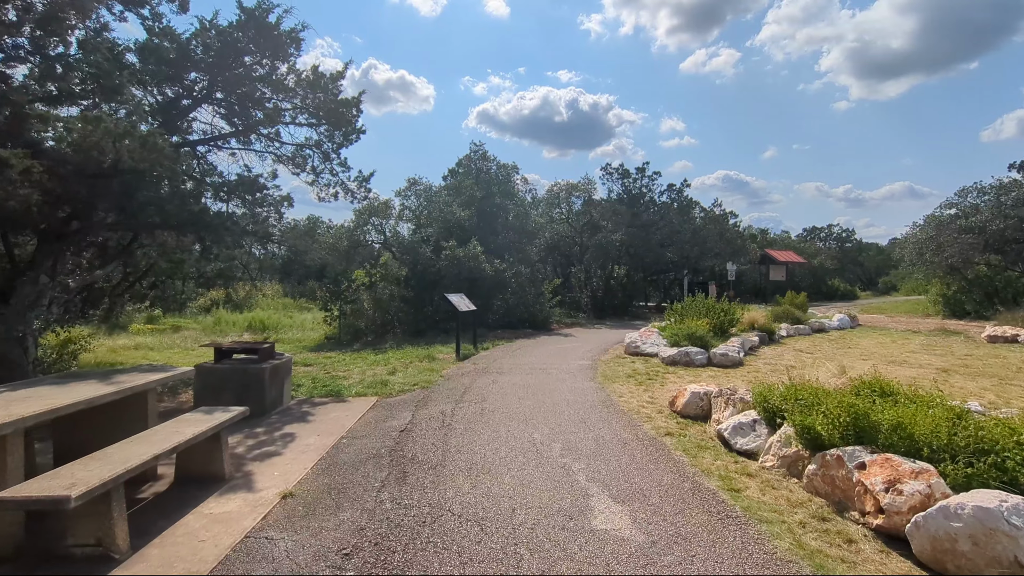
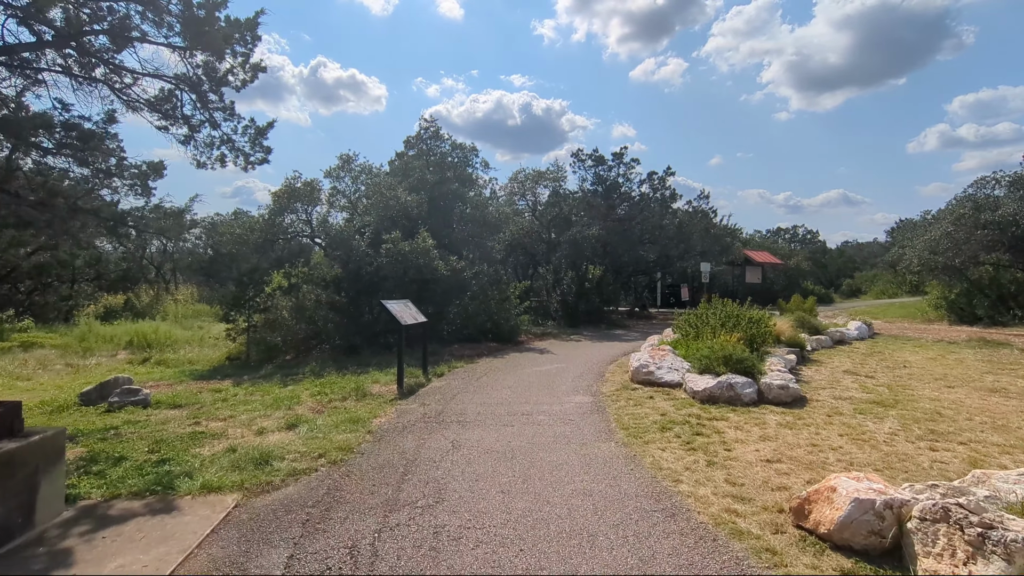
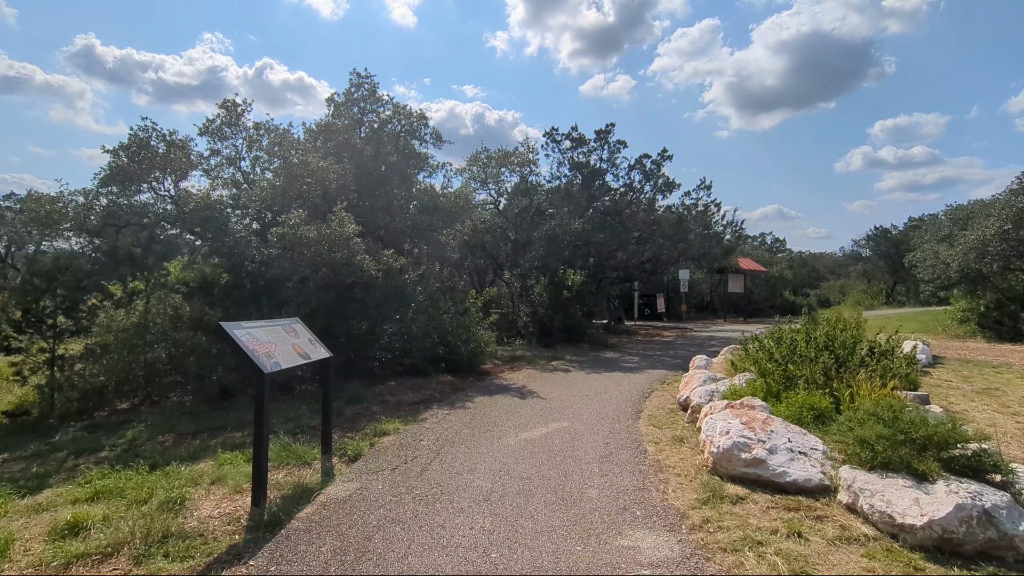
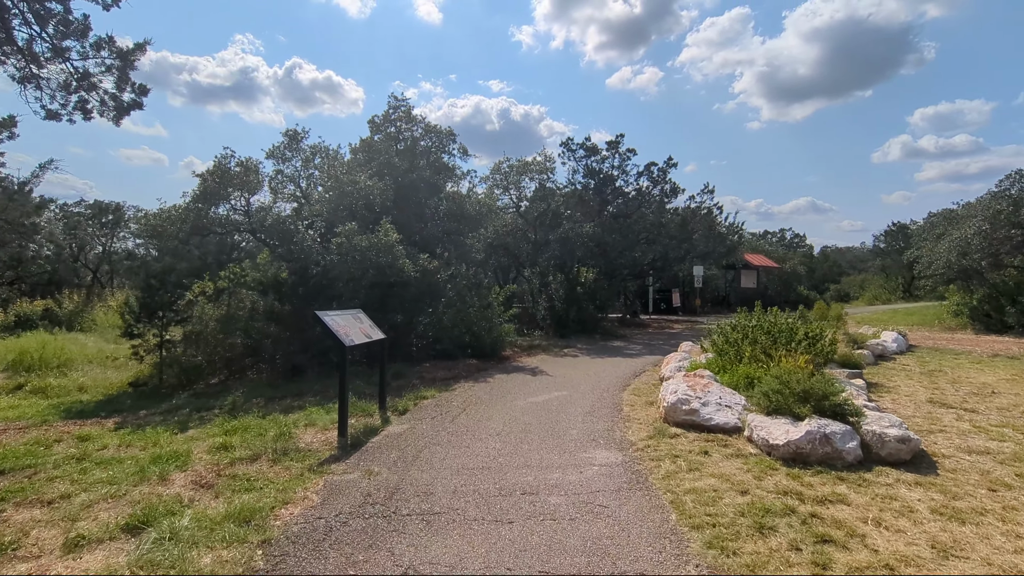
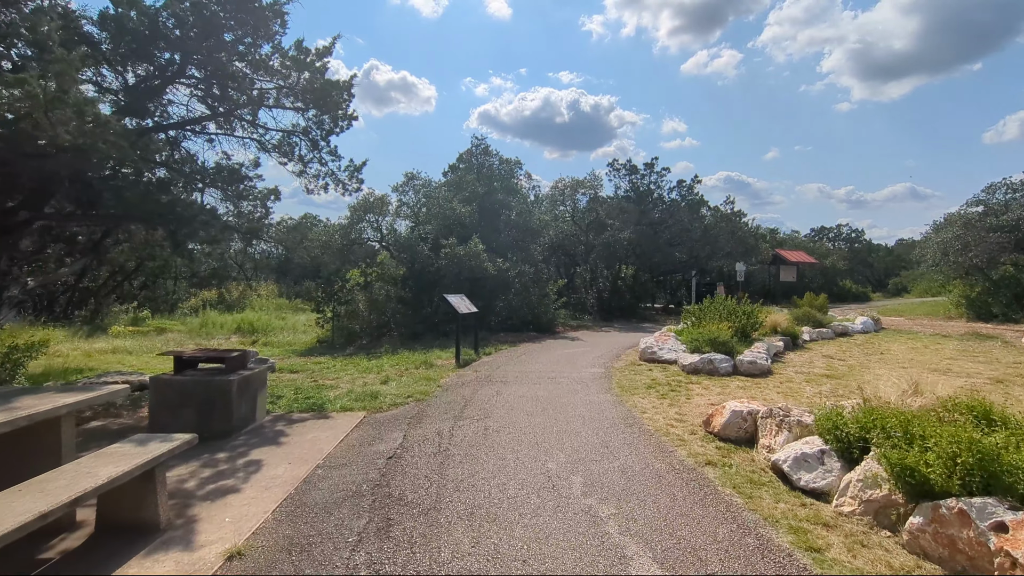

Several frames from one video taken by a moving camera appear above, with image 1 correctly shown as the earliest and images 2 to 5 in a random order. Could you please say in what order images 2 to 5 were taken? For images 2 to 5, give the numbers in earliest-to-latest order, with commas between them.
5, 2, 4, 3
